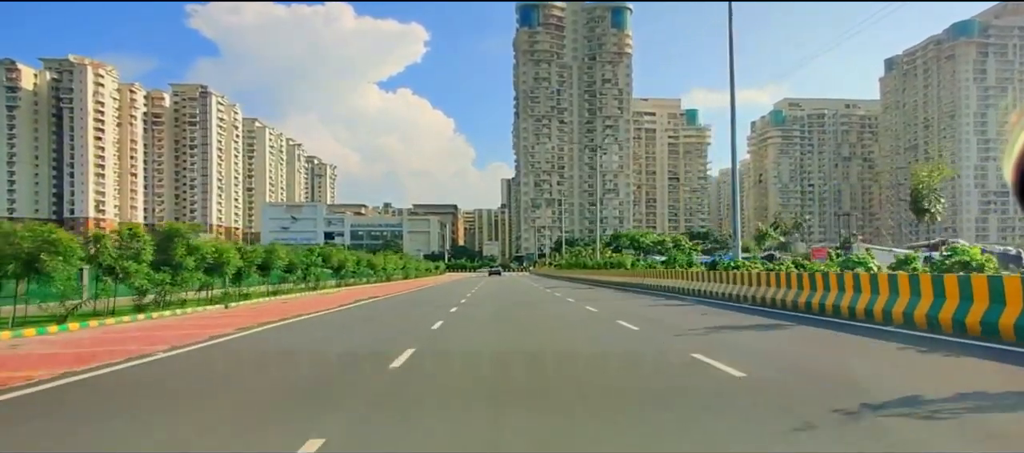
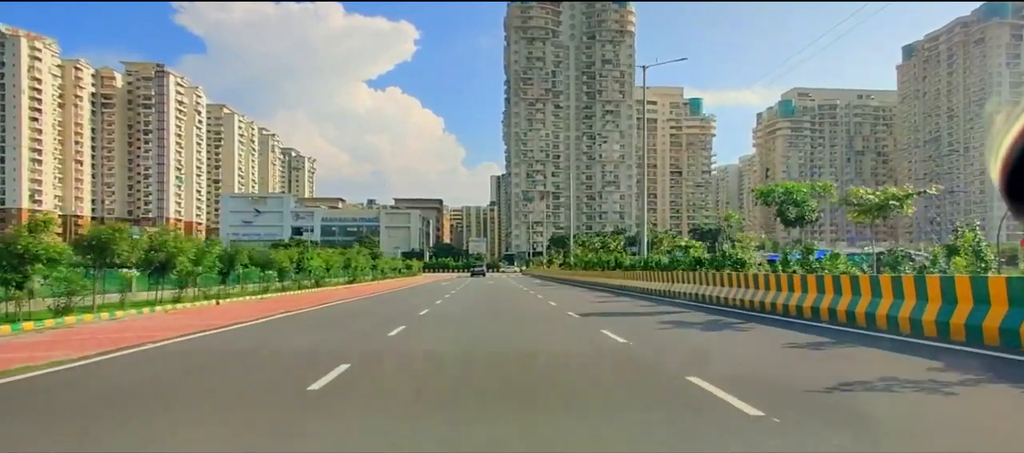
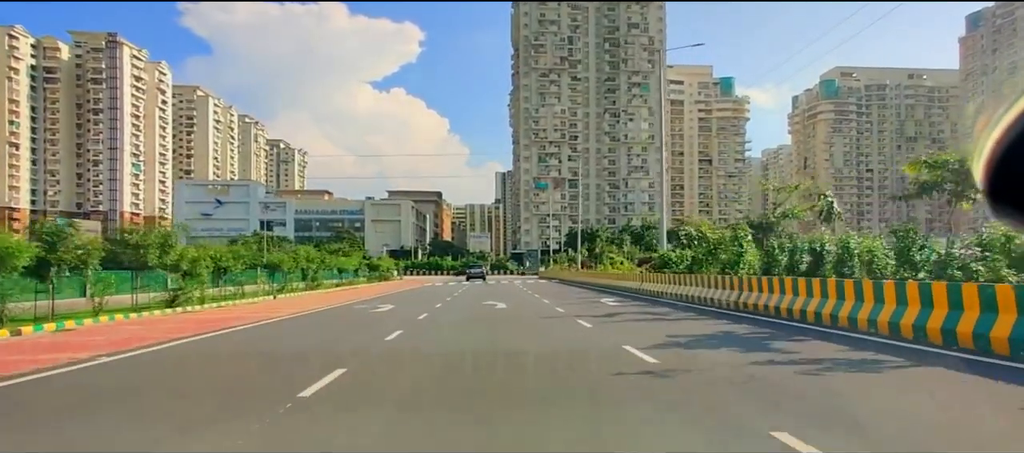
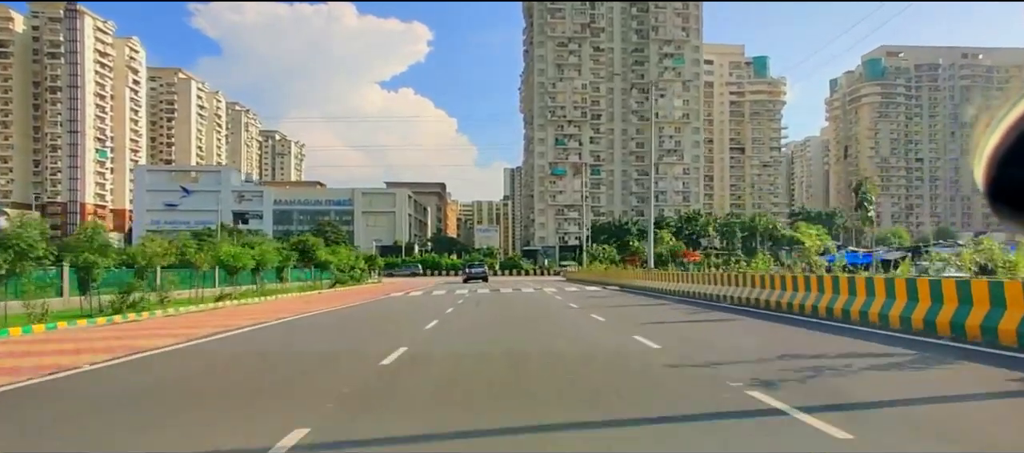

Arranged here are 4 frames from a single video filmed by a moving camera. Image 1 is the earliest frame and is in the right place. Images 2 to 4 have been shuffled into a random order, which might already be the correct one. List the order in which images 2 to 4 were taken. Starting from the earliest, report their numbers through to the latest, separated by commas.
2, 3, 4
